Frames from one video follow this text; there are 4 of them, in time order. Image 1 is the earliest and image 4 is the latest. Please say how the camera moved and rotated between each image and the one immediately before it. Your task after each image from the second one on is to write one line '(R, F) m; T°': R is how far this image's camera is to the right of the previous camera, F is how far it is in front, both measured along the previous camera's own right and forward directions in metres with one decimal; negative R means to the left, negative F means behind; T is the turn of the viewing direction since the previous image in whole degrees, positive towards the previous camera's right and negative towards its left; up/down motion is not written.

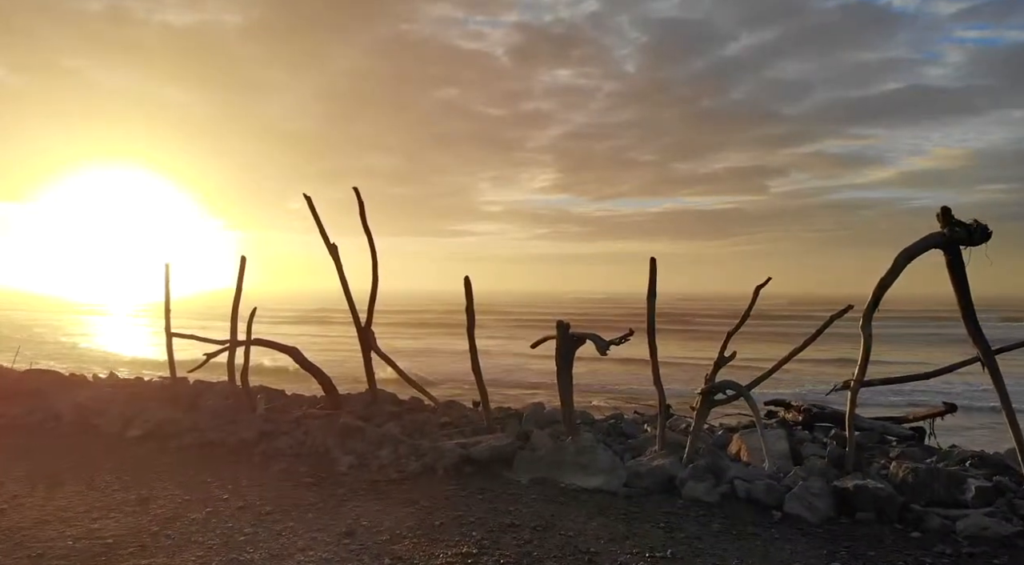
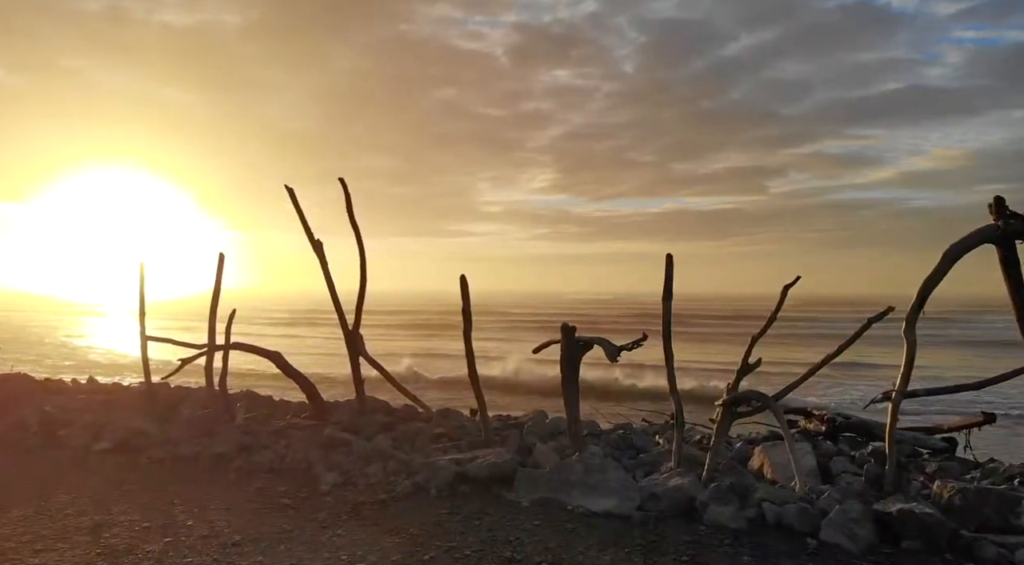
(0.0, +0.8) m; 0°
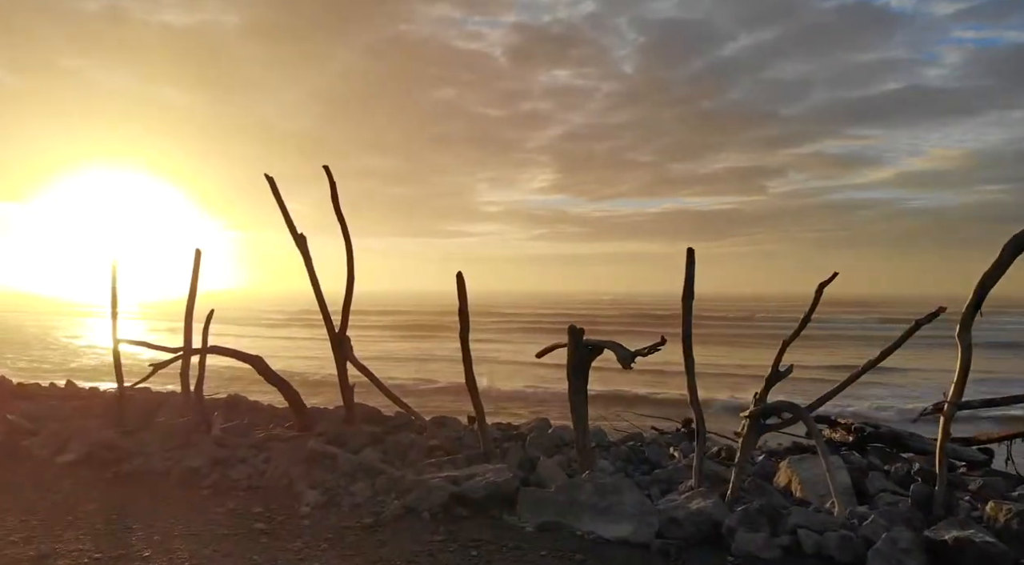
(0.0, +0.8) m; 0°
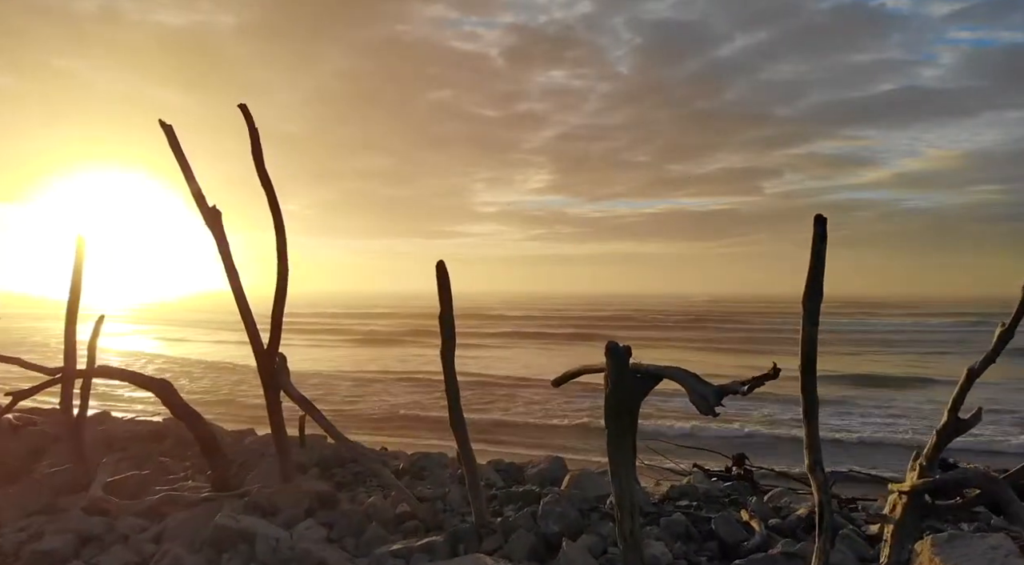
(-0.1, +2.5) m; 0°
